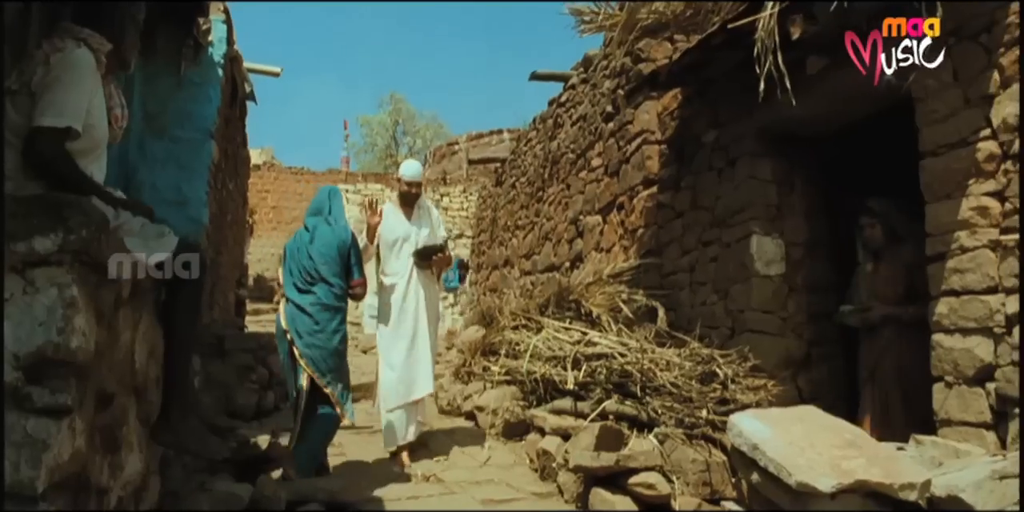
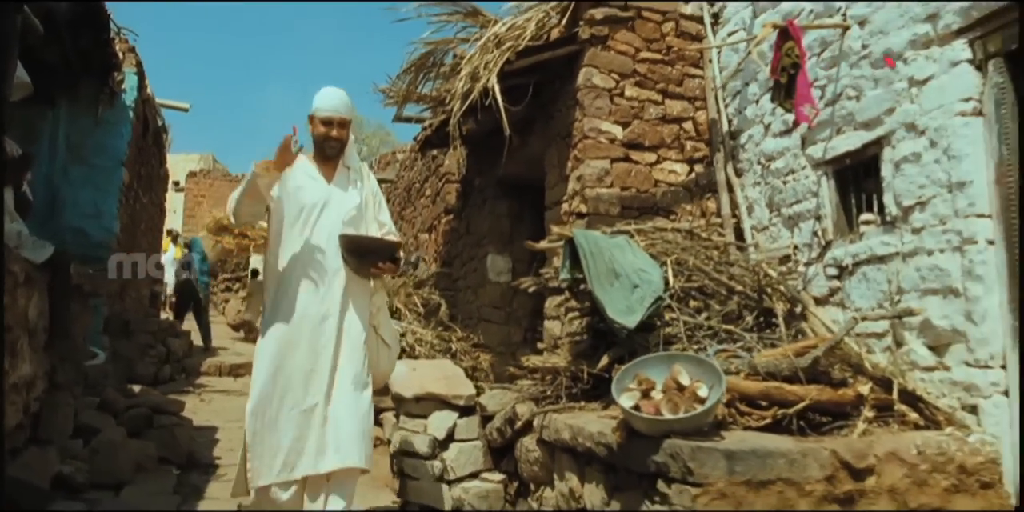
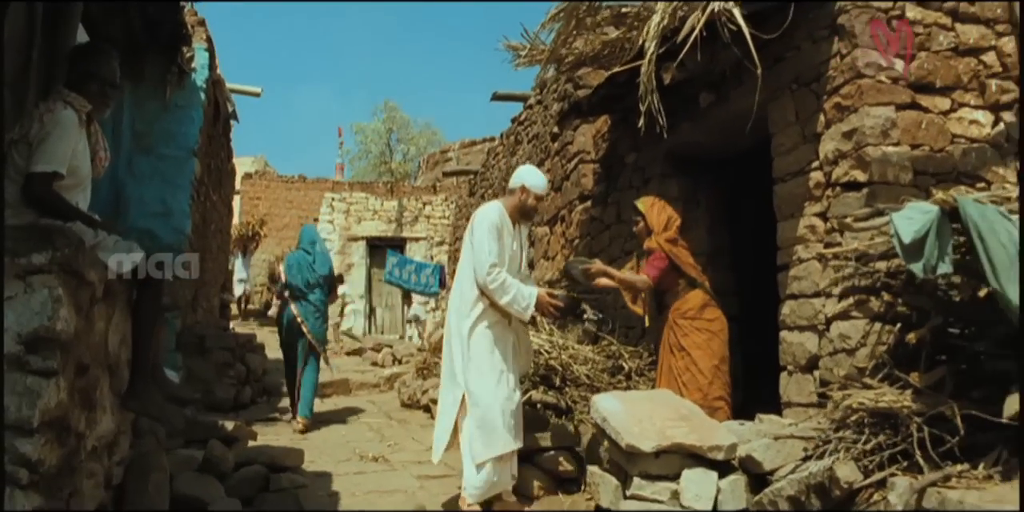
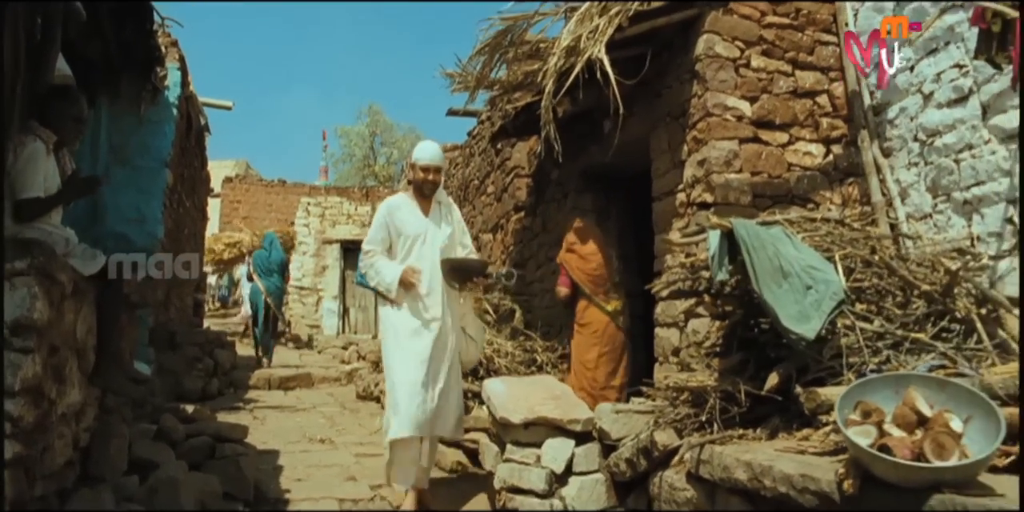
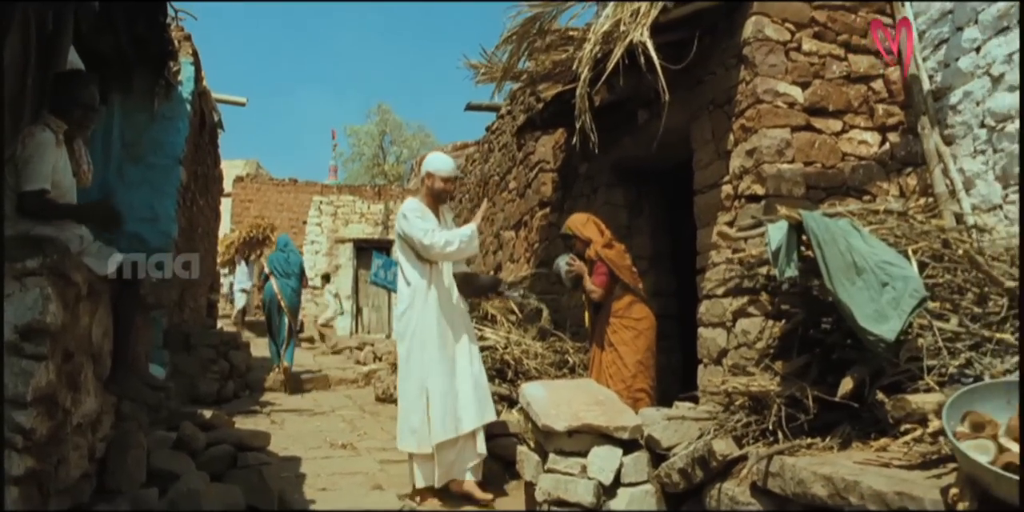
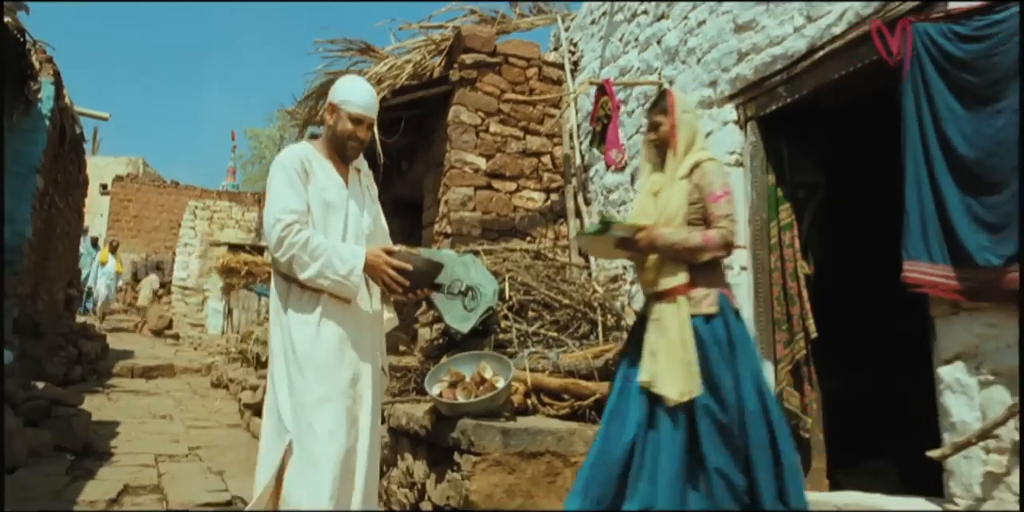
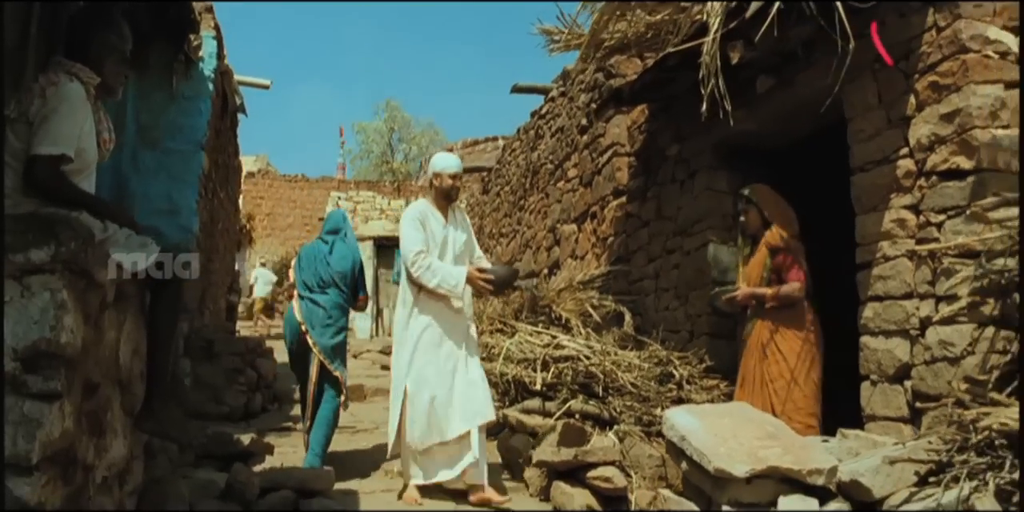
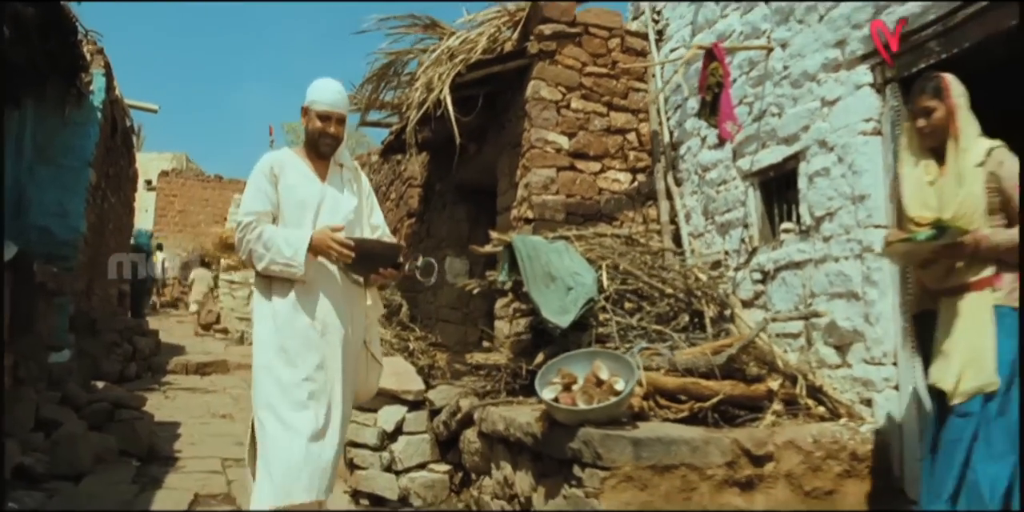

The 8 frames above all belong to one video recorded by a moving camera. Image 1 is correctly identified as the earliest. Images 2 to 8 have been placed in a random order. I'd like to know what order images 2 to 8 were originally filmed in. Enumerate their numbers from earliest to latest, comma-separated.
7, 3, 5, 4, 2, 8, 6
